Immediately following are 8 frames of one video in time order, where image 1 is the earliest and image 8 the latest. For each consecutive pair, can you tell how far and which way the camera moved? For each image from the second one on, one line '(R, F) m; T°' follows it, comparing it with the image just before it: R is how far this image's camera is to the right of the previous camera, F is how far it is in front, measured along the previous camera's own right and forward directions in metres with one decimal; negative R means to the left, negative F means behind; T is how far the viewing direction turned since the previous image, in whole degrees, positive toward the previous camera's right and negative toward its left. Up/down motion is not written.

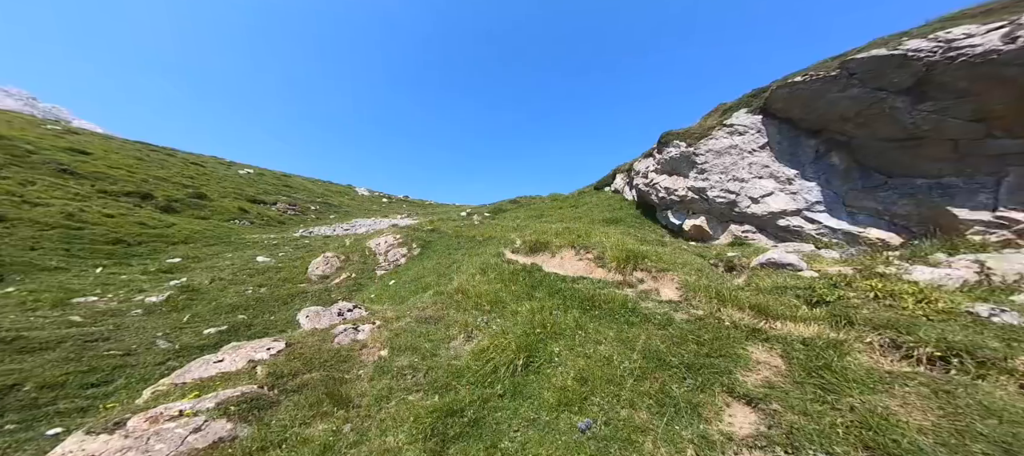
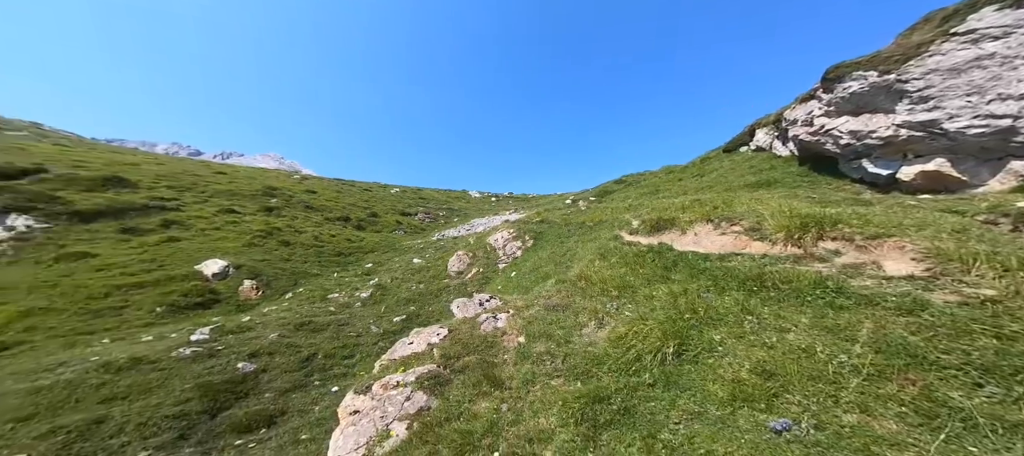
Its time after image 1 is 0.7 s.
(-0.3, 0.0) m; -18°
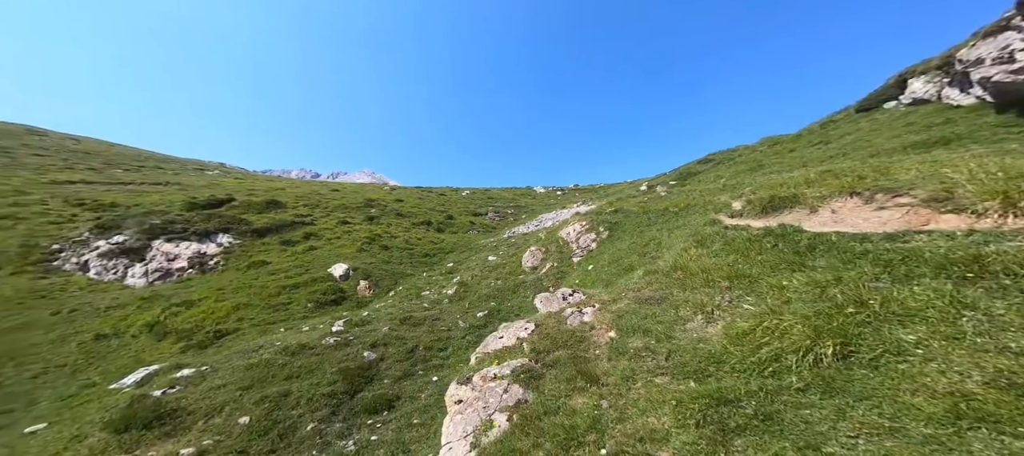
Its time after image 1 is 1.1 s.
(-0.7, 0.0) m; -12°
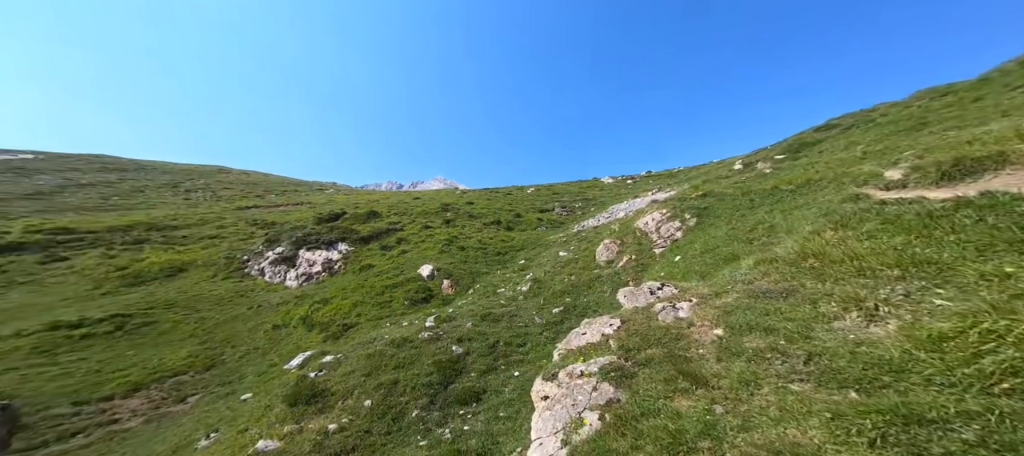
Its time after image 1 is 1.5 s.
(-0.9, +0.2) m; -12°
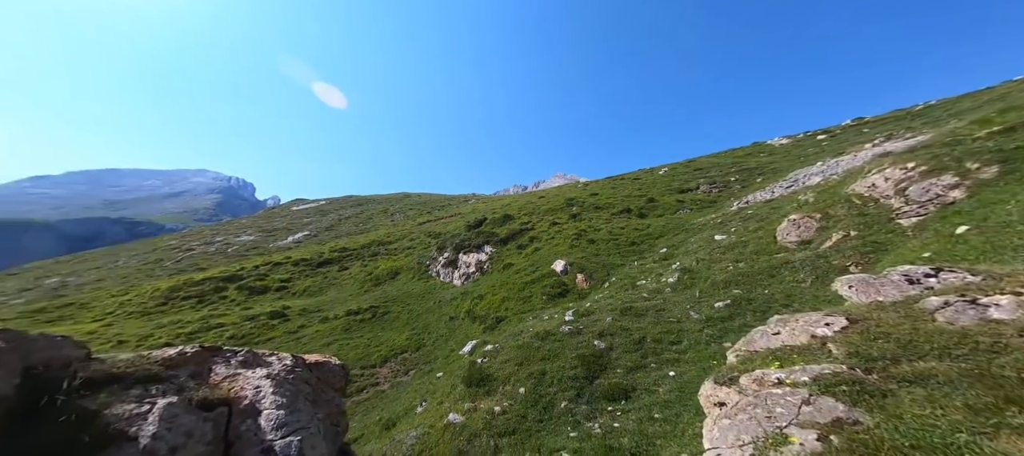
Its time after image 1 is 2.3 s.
(-3.0, +0.5) m; -22°
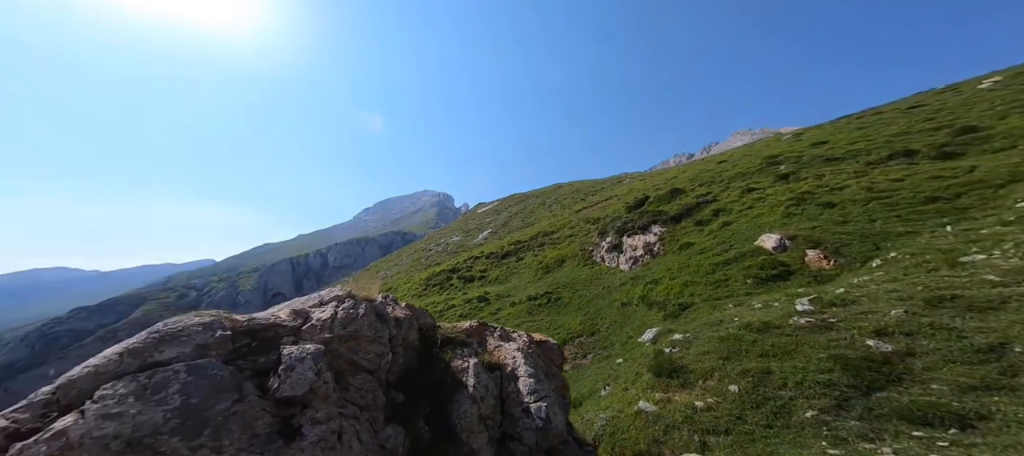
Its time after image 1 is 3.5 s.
(-8.7, -1.8) m; -32°
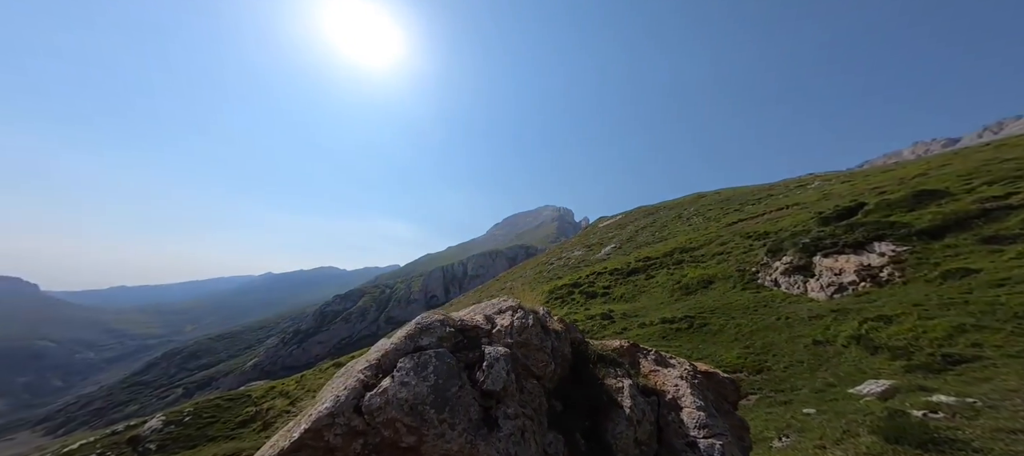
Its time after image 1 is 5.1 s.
(-2.2, -0.2) m; -24°
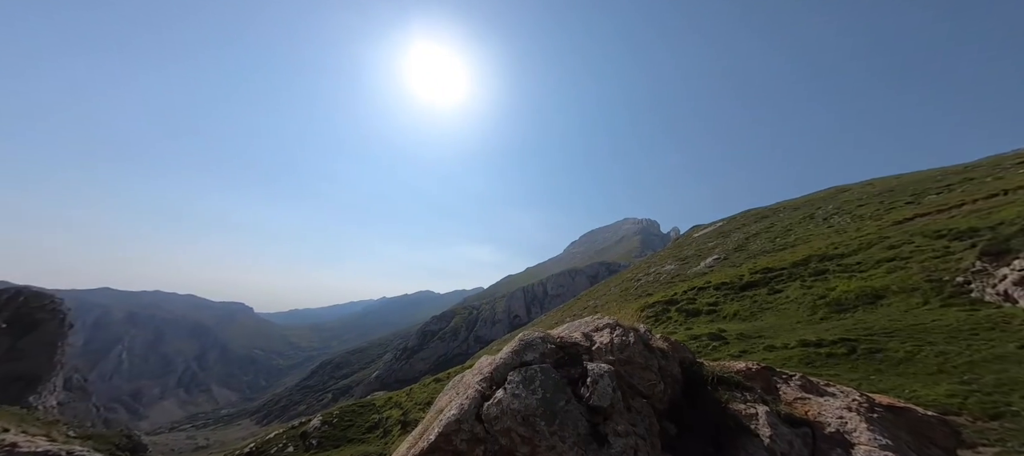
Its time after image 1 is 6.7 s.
(-2.9, -1.3) m; -15°
